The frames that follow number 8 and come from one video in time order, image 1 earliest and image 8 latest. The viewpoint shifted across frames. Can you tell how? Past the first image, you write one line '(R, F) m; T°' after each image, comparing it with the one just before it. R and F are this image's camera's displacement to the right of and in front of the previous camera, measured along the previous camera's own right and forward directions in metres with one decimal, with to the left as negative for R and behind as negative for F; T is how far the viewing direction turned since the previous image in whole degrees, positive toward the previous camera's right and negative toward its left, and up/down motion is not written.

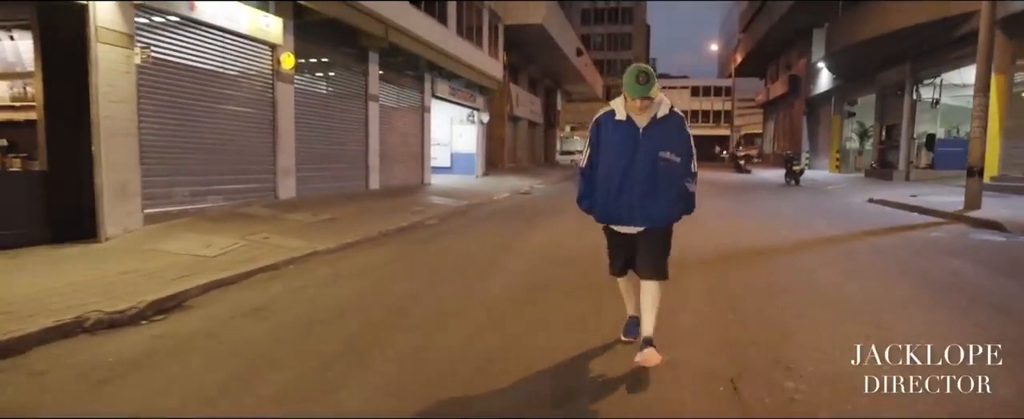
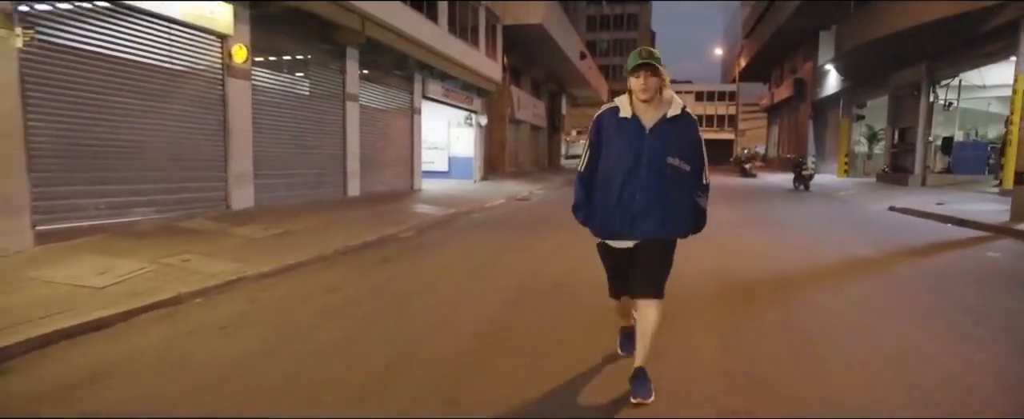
(+0.3, +1.4) m; 0°
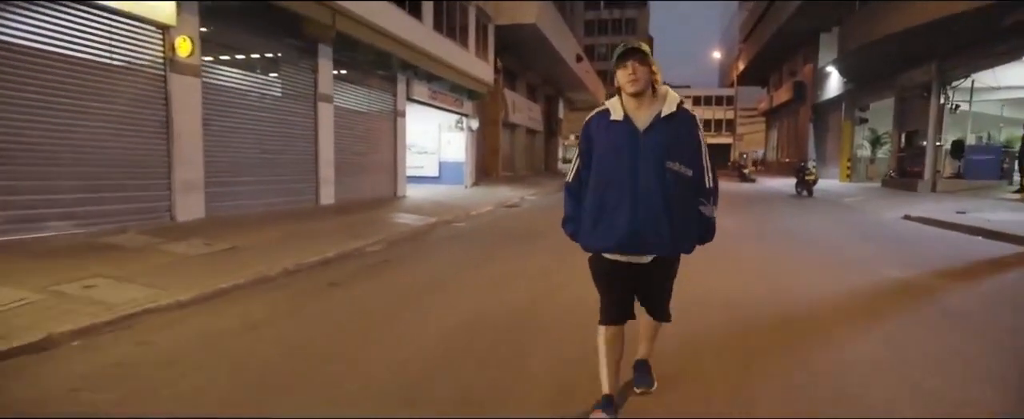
(+0.3, +1.1) m; 0°
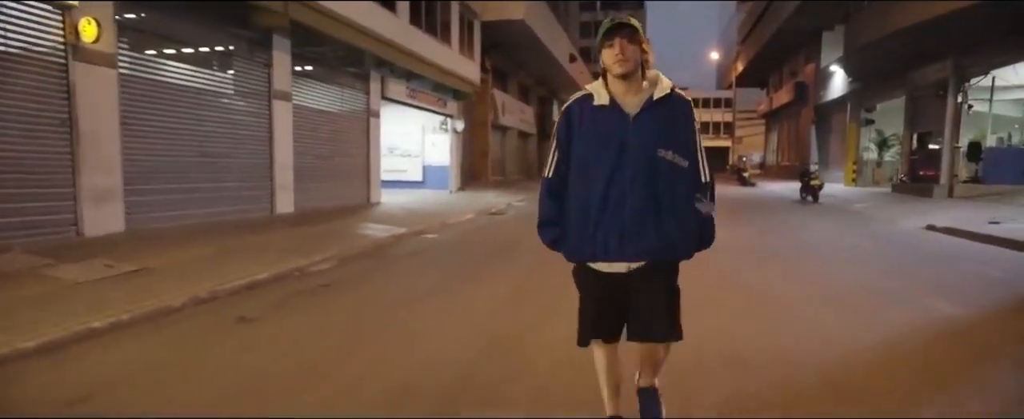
(+0.4, +1.4) m; 0°
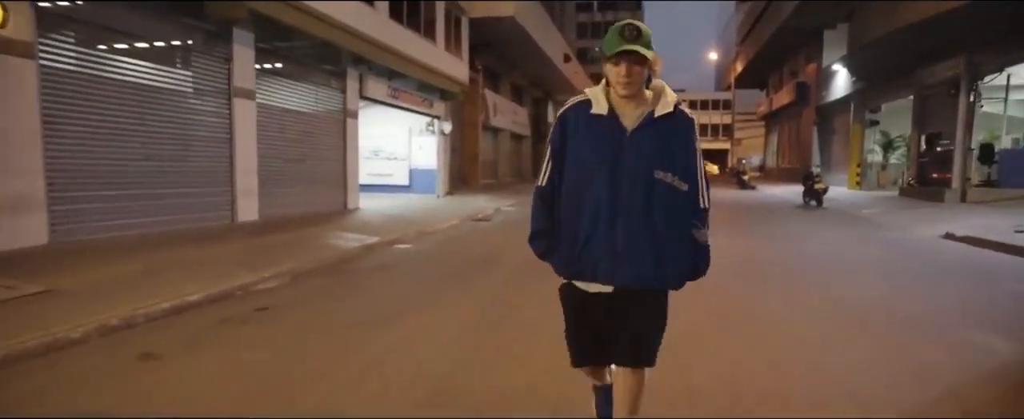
(+0.3, +1.0) m; 0°
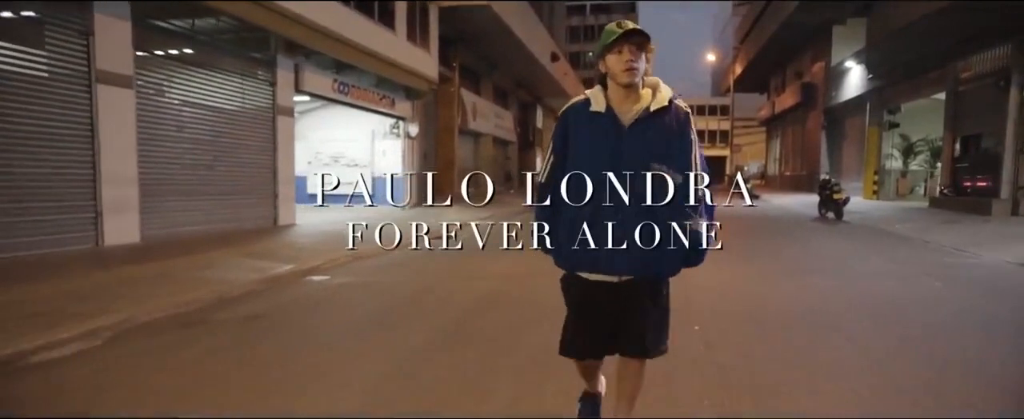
(+0.6, +2.7) m; 0°
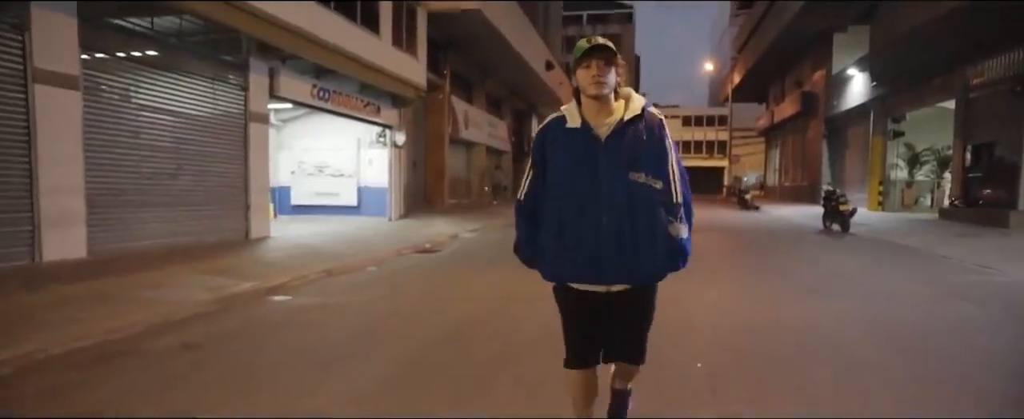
(+0.2, +0.8) m; 0°
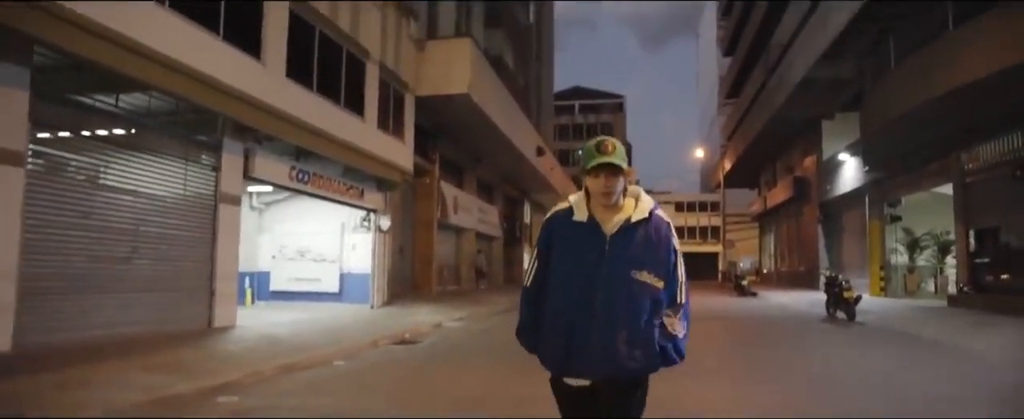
(+0.2, +0.7) m; 0°
